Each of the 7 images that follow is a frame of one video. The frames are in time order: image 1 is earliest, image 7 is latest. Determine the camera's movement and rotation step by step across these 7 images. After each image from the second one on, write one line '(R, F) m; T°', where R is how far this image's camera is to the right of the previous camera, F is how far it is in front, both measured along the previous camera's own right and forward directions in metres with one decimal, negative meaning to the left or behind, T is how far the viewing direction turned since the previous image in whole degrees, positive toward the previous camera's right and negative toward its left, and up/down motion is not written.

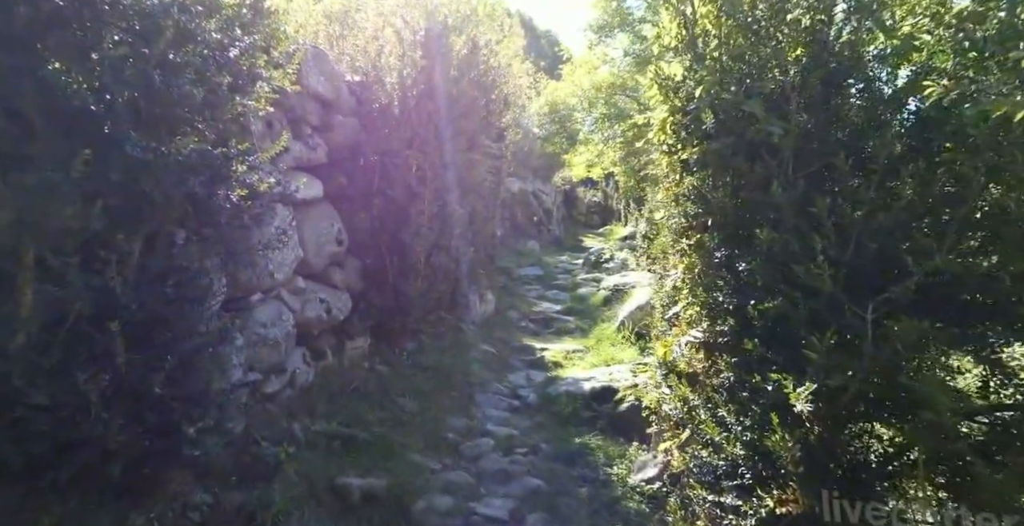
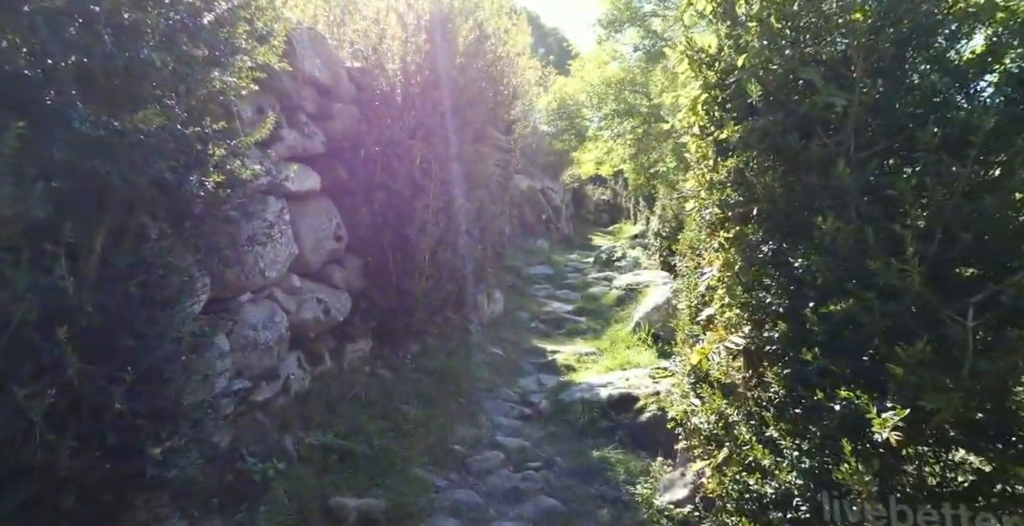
(0.0, +0.4) m; -1°
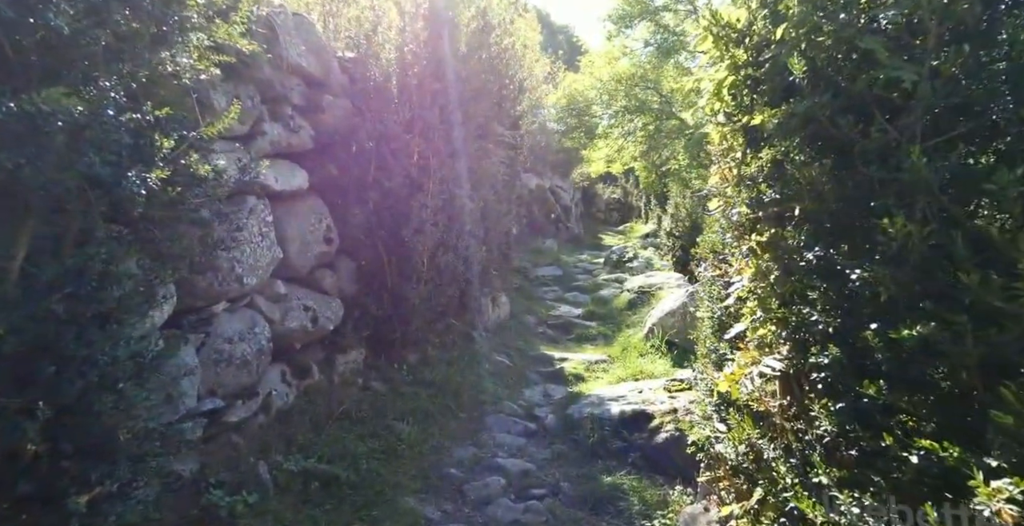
(+0.1, +0.4) m; -1°
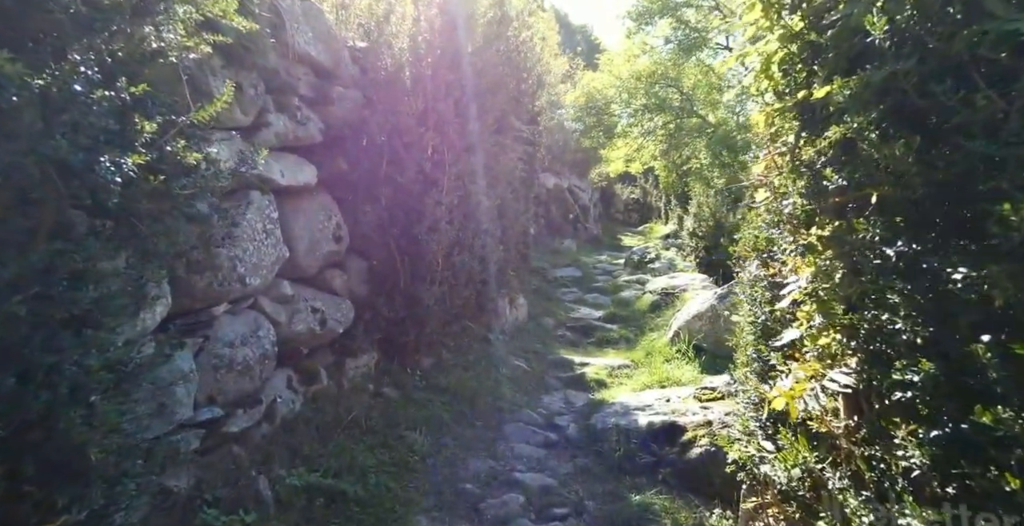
(0.0, +0.3) m; -1°
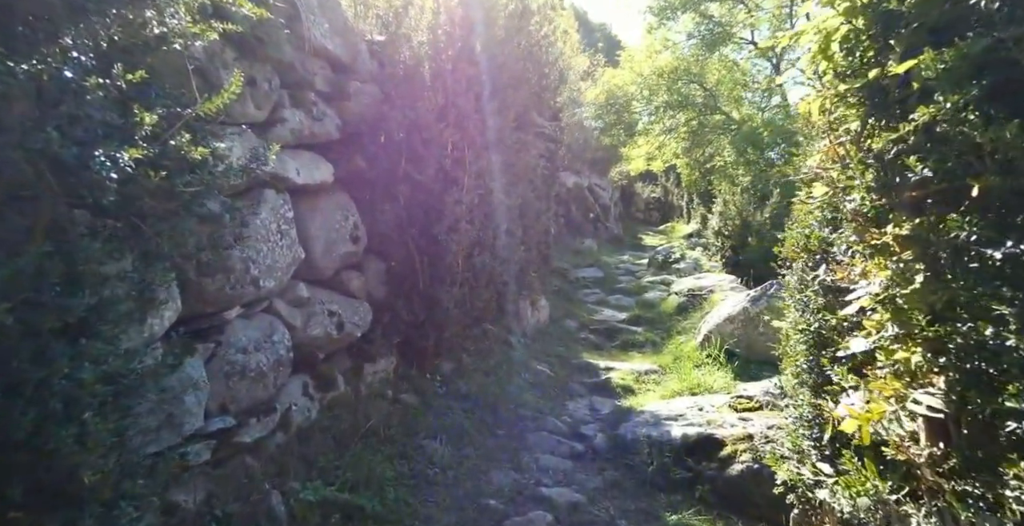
(0.0, +0.2) m; -1°
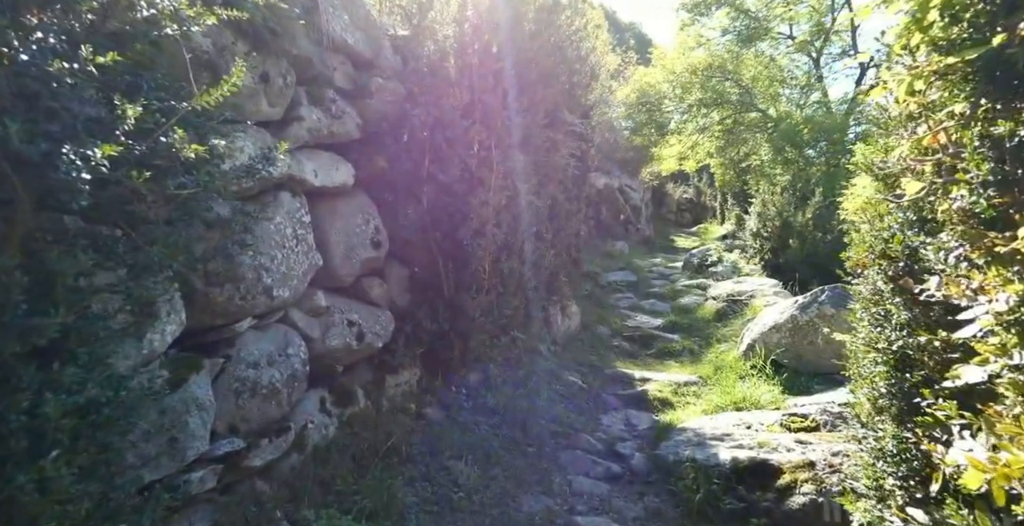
(0.0, +0.3) m; -2°
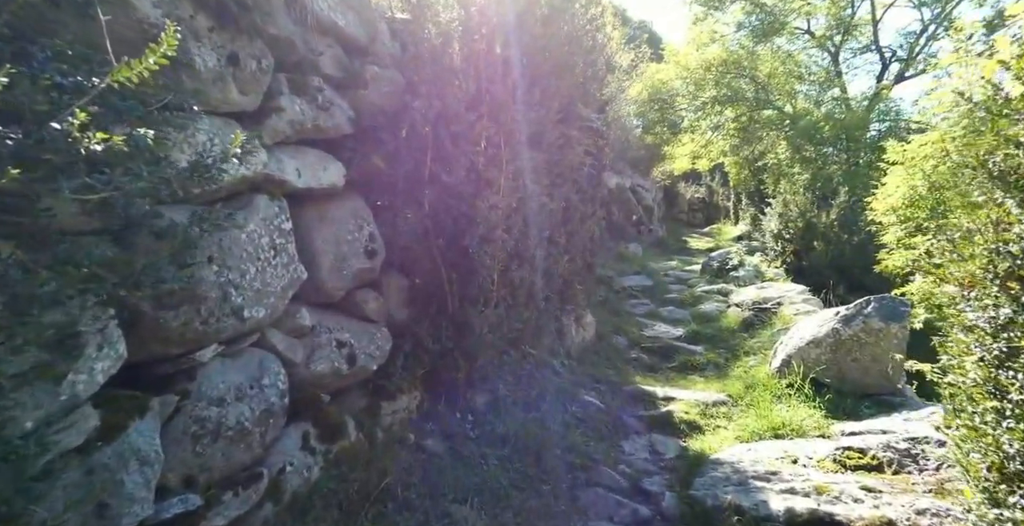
(0.0, +0.5) m; -1°
